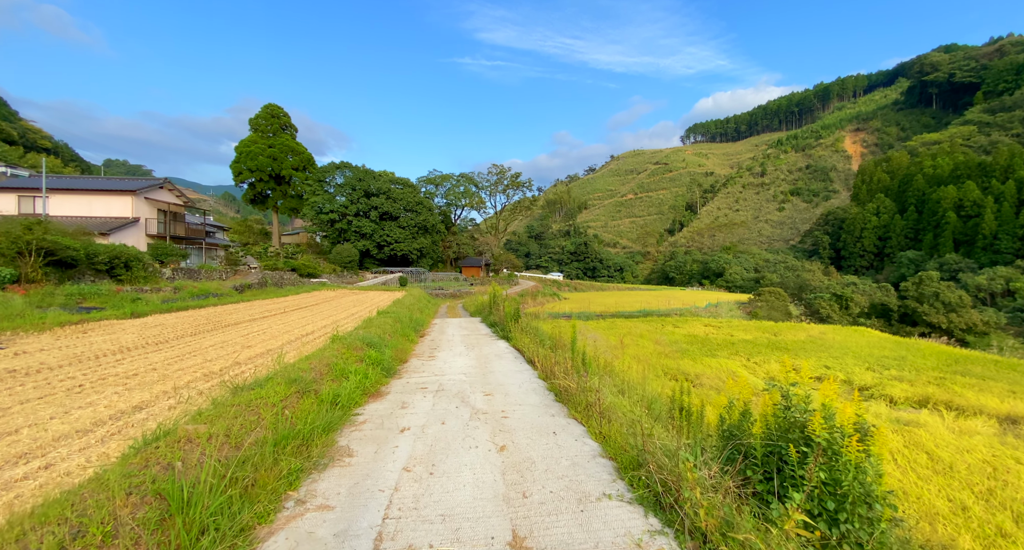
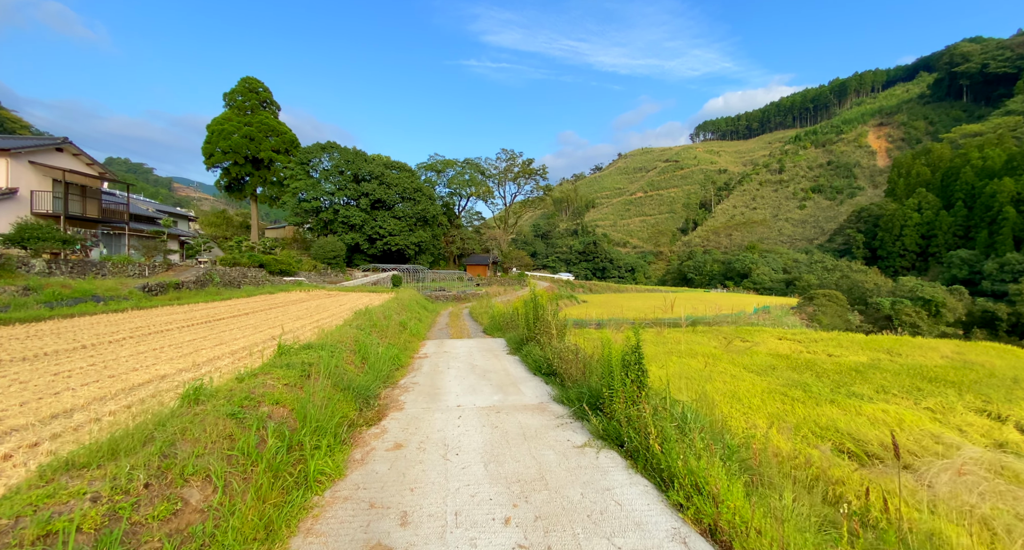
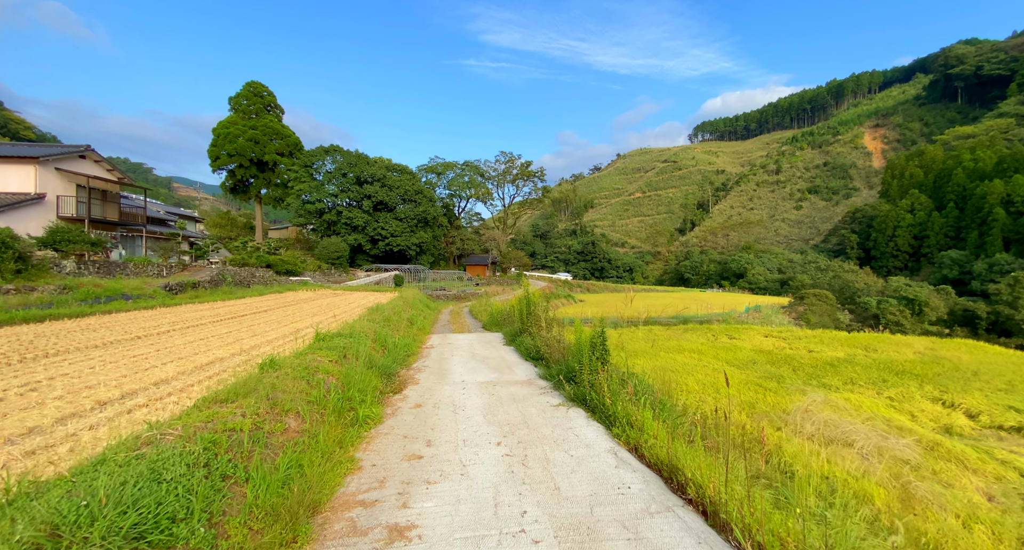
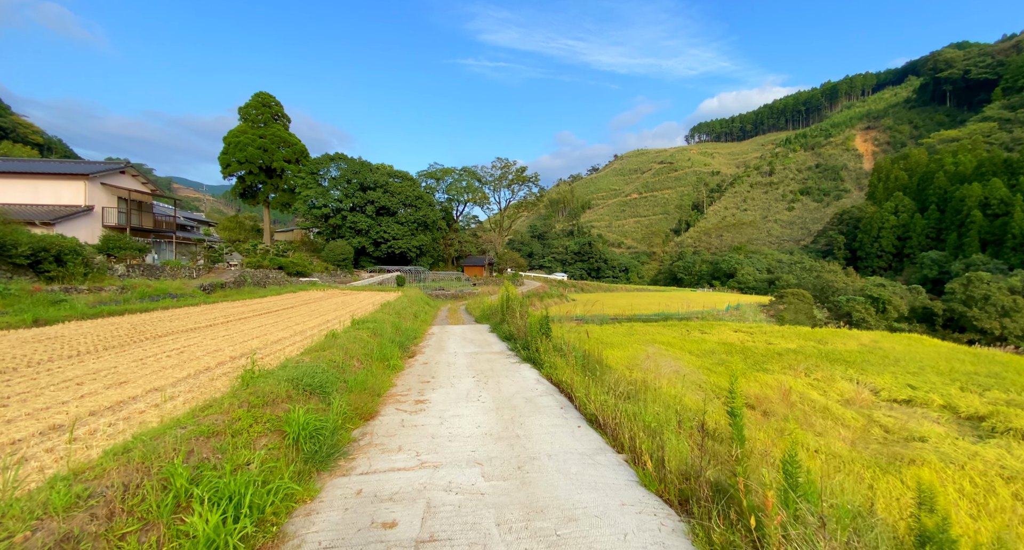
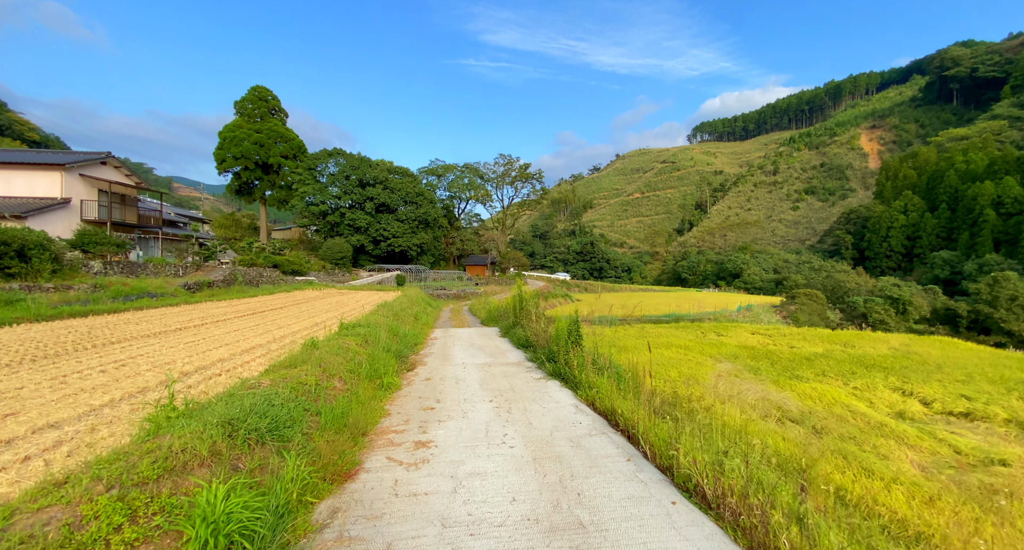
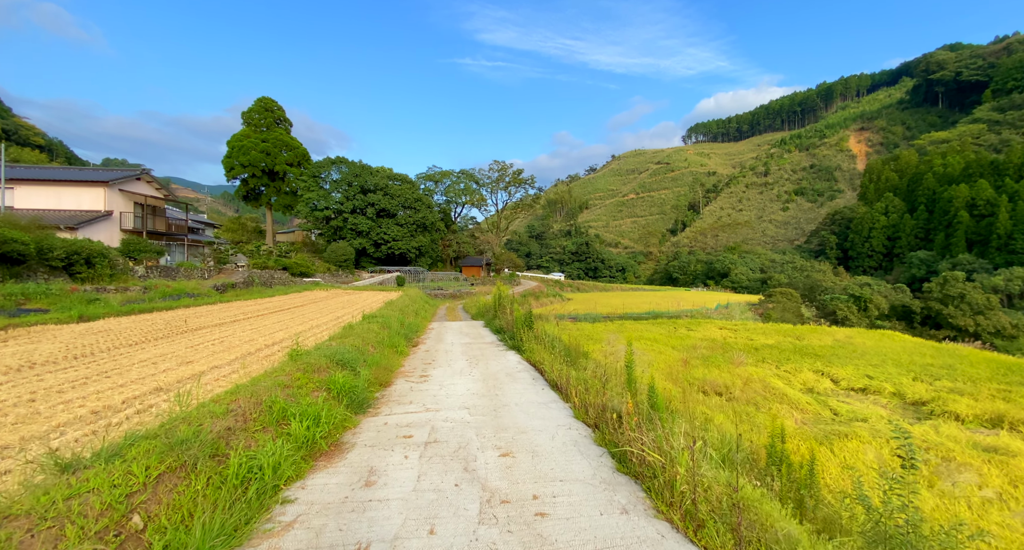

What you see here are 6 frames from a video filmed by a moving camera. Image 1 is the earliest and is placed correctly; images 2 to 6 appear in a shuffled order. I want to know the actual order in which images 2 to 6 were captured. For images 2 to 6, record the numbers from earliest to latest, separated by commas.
6, 4, 5, 3, 2
